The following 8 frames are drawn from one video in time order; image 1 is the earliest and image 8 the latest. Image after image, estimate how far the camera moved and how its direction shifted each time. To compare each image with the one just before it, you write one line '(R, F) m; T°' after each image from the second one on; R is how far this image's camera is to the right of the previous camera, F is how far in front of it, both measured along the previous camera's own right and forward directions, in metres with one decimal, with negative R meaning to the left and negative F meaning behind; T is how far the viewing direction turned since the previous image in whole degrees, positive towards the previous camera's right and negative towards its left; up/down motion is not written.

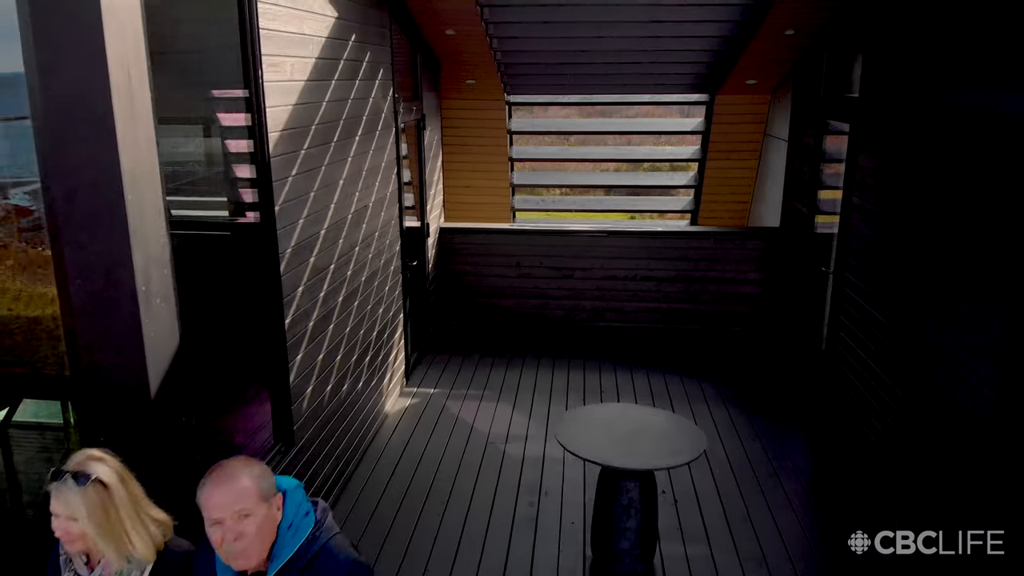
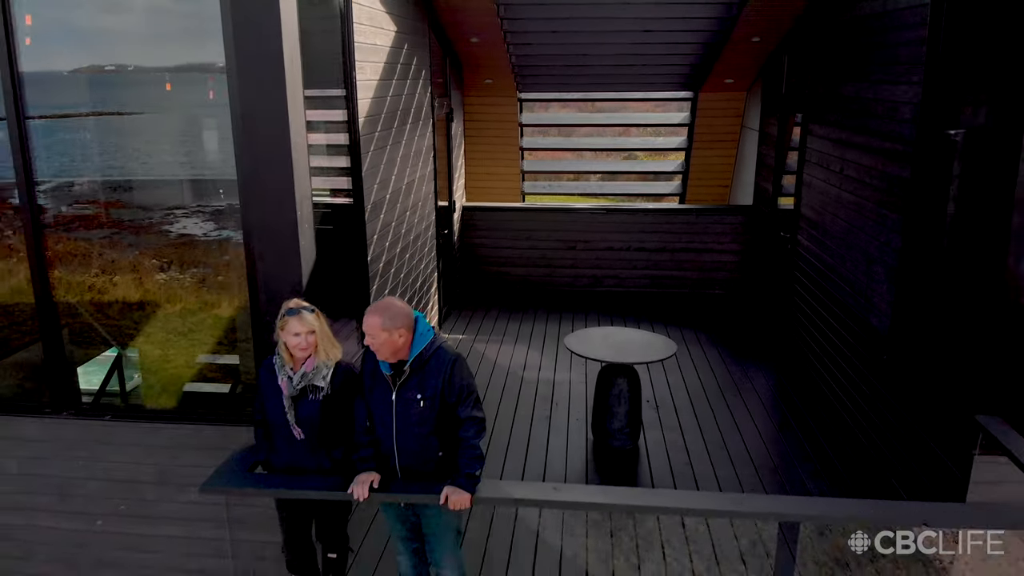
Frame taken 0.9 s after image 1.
(-0.1, -1.0) m; 0°
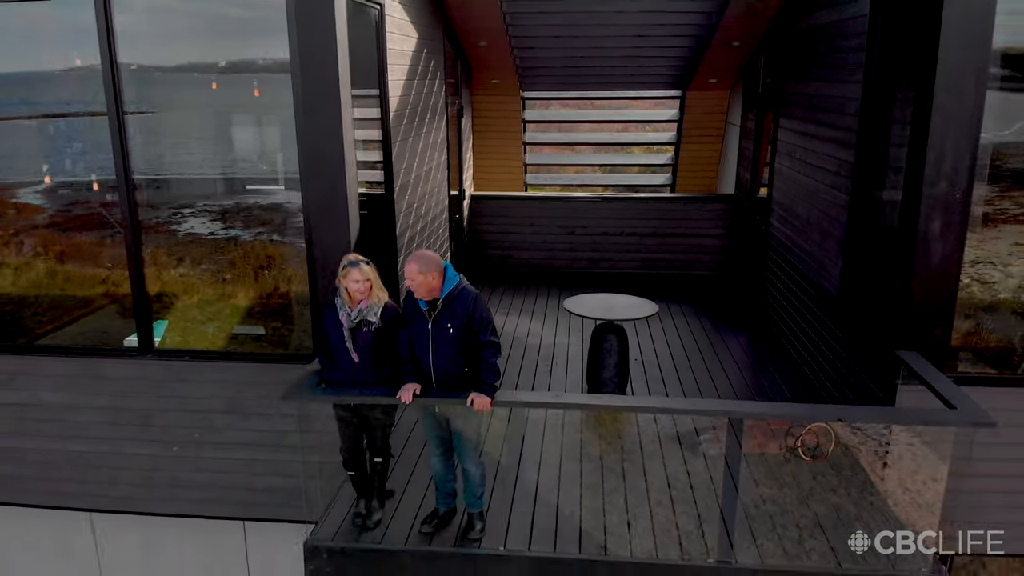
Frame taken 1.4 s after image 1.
(0.0, -0.7) m; 0°
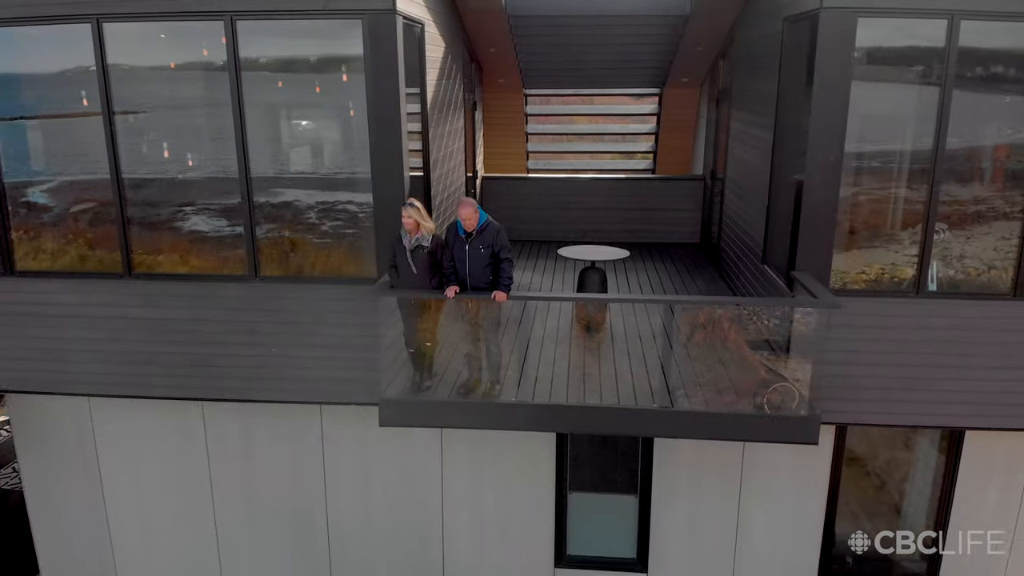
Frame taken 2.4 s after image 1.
(-0.1, -1.5) m; 0°
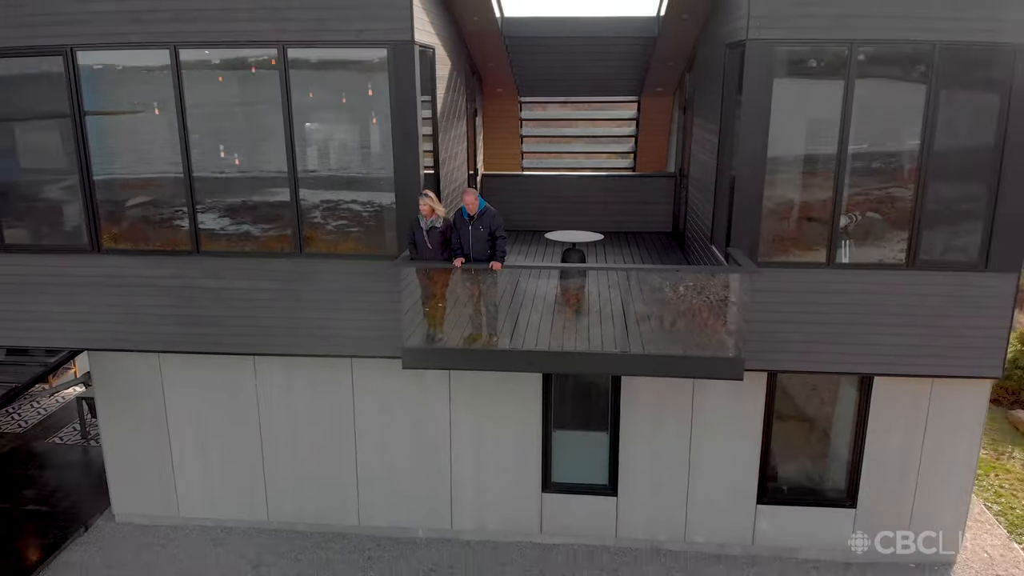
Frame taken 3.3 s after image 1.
(+0.1, -1.4) m; 0°
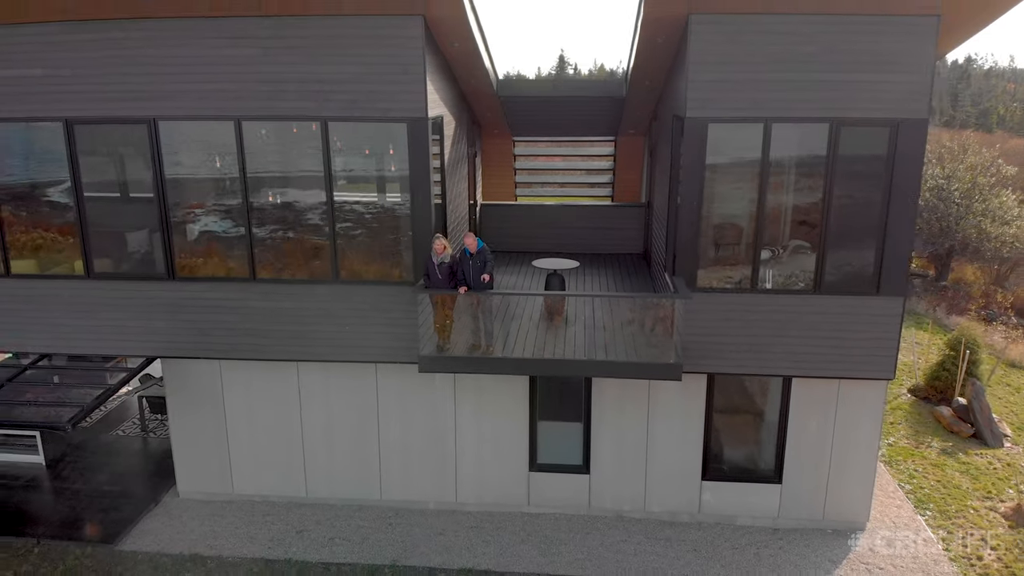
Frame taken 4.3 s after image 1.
(+0.1, -1.8) m; 0°
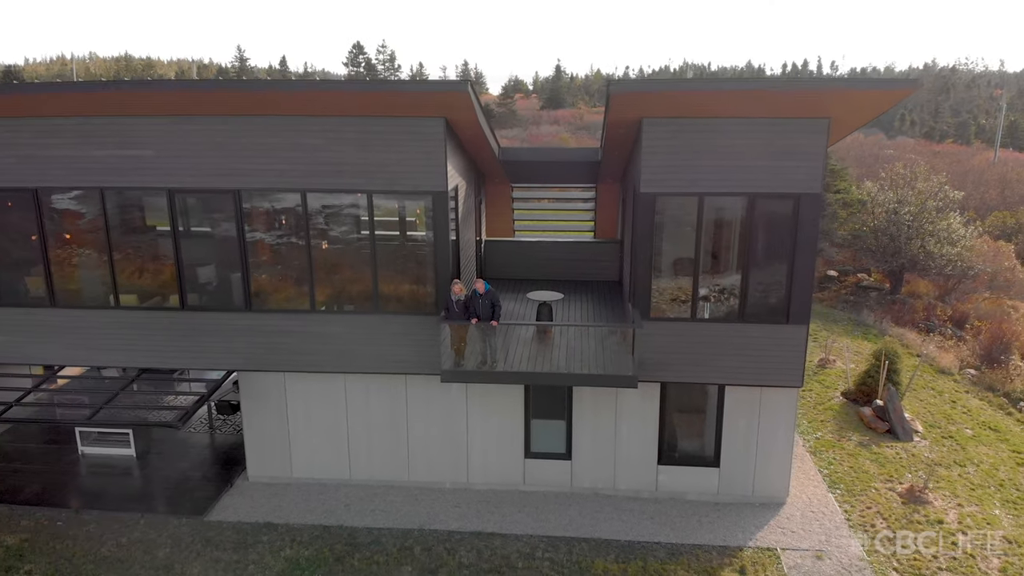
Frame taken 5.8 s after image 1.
(0.0, -2.7) m; 0°
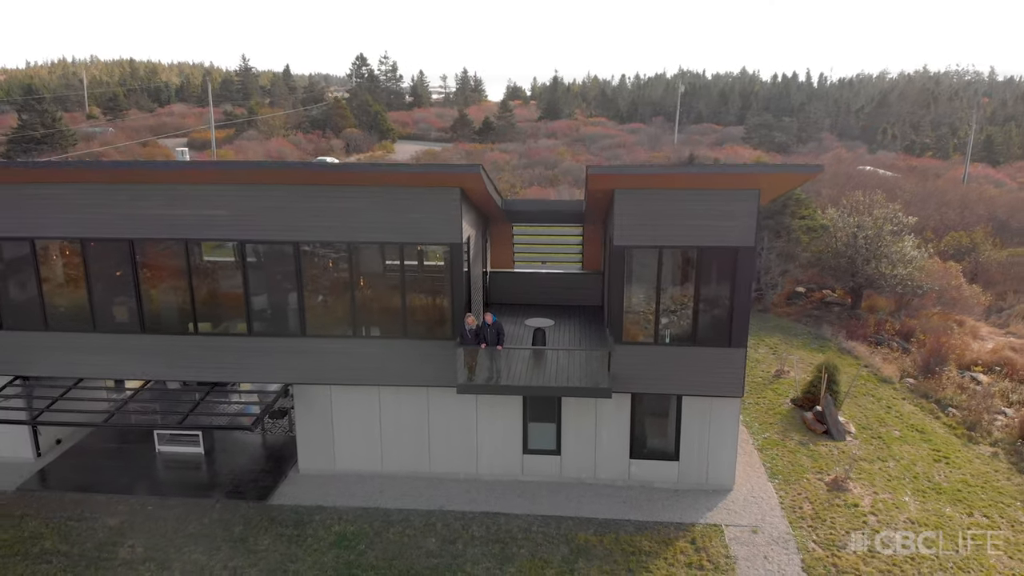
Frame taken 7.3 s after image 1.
(-0.1, -3.0) m; 0°
